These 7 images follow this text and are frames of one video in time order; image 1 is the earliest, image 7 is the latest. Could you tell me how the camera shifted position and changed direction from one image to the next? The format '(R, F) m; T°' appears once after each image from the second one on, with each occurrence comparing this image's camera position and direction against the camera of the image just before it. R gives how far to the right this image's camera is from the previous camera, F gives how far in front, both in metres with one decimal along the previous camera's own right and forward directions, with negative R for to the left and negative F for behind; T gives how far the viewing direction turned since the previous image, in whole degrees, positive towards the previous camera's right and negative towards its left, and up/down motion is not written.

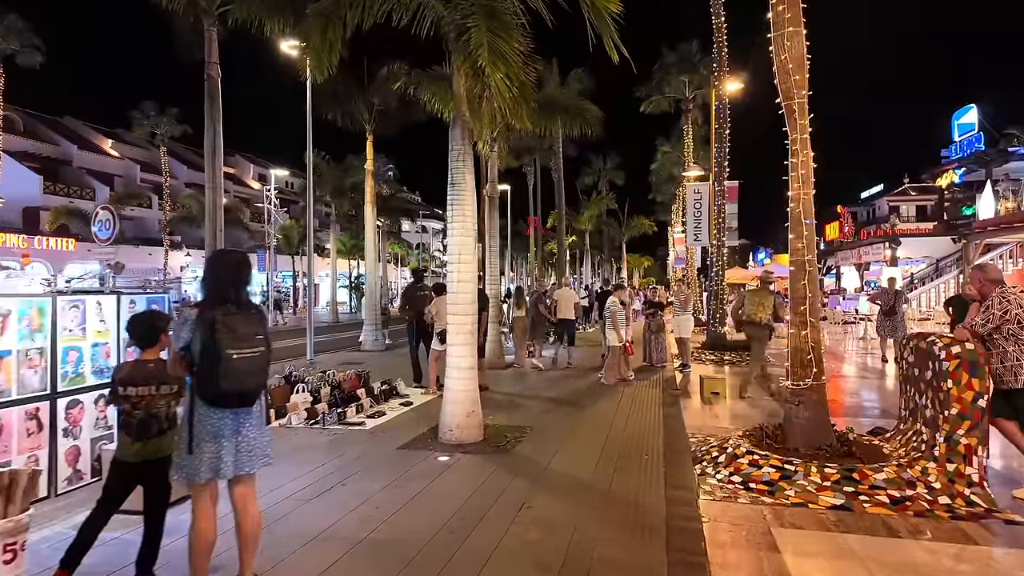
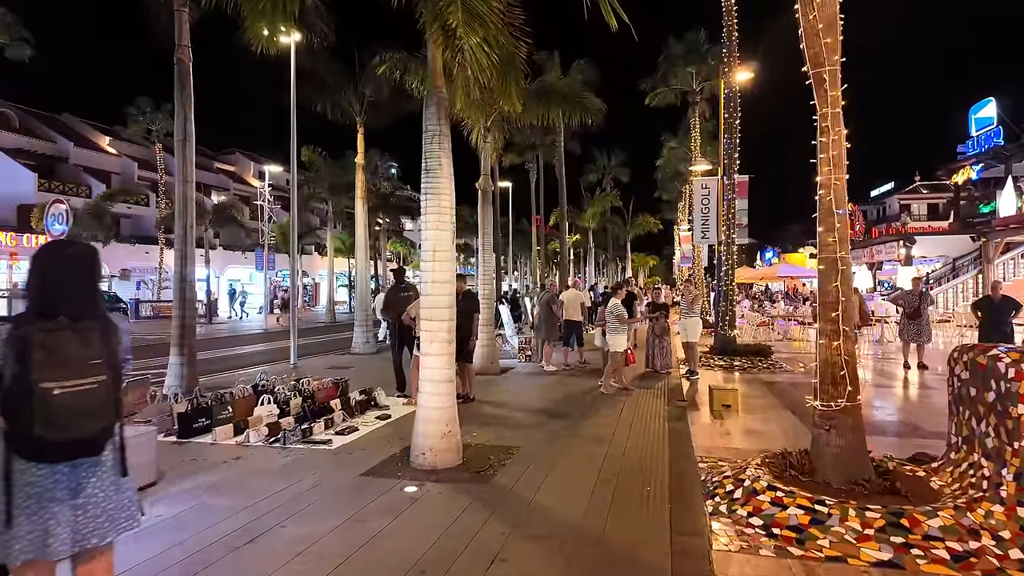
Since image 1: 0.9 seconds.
(+0.2, +0.9) m; -1°
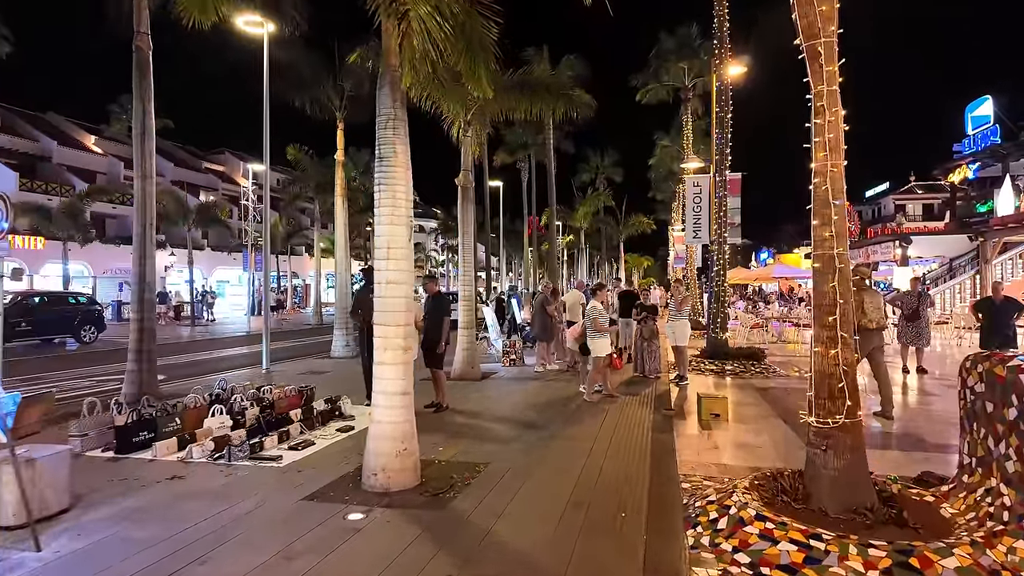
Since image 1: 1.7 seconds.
(+0.3, +0.6) m; 0°
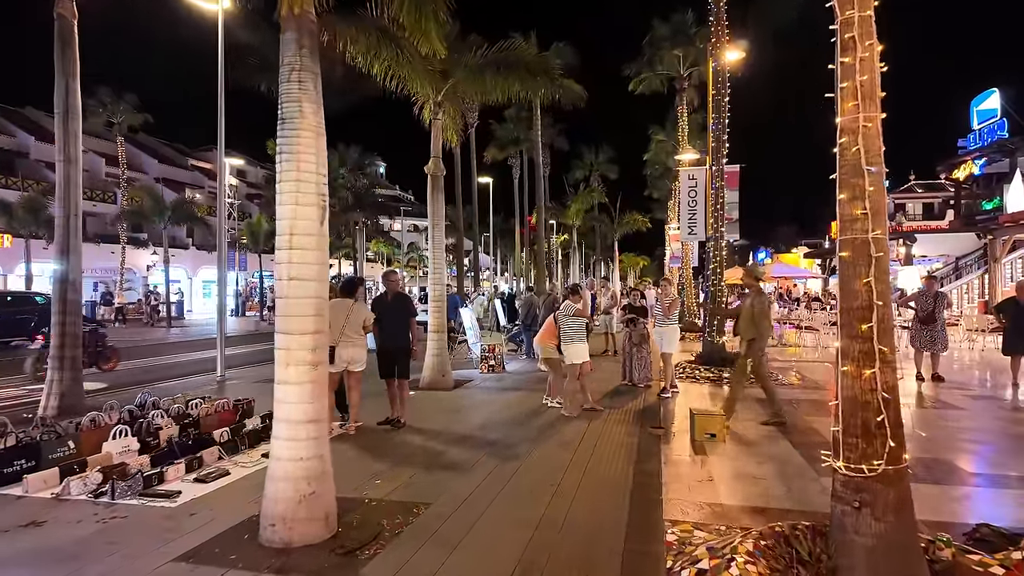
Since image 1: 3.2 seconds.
(+0.4, +1.2) m; 0°
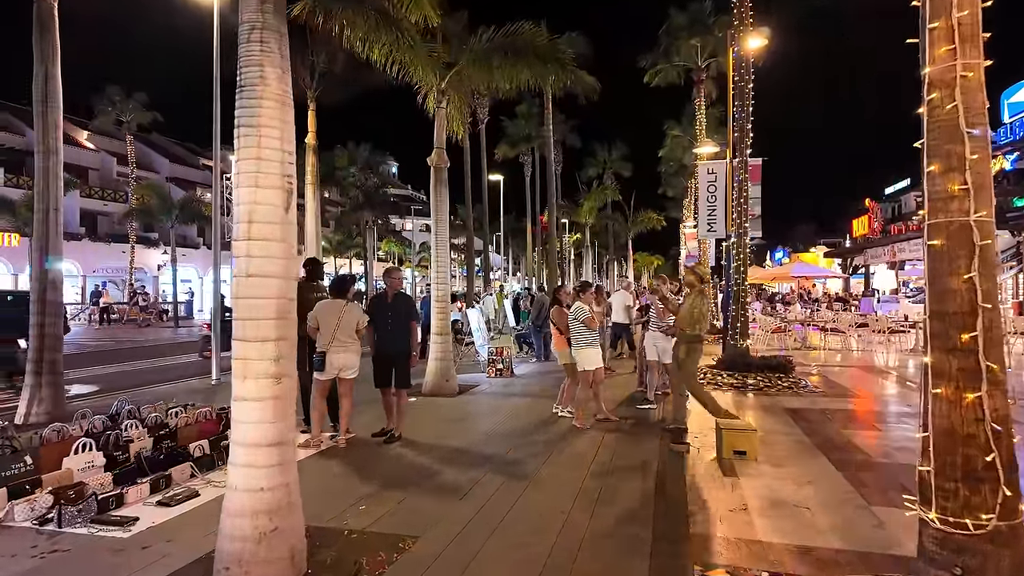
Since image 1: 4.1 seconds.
(+0.1, +0.7) m; -1°
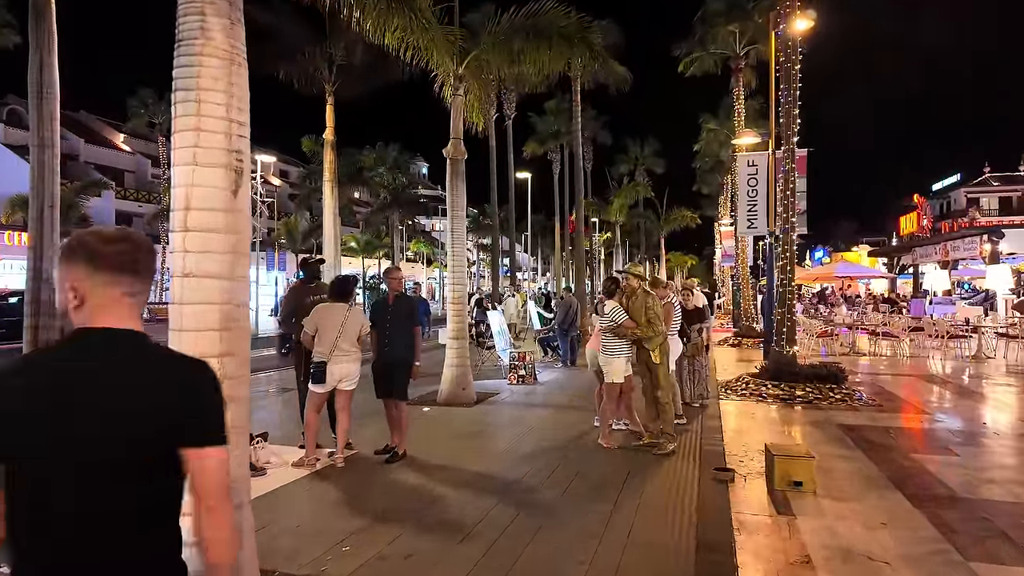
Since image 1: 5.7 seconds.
(+0.1, +0.8) m; -3°
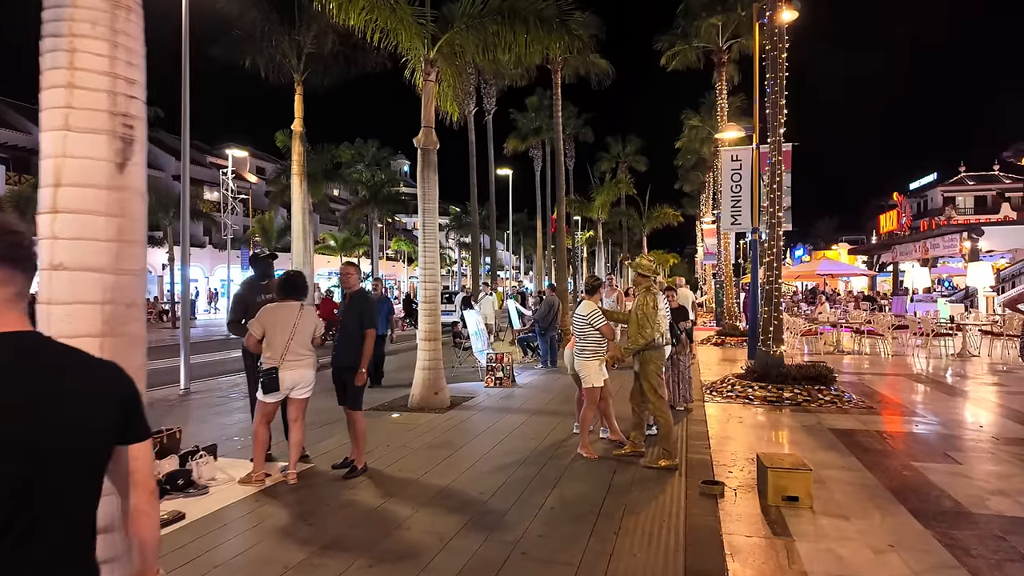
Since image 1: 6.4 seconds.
(+0.1, +0.5) m; +2°
